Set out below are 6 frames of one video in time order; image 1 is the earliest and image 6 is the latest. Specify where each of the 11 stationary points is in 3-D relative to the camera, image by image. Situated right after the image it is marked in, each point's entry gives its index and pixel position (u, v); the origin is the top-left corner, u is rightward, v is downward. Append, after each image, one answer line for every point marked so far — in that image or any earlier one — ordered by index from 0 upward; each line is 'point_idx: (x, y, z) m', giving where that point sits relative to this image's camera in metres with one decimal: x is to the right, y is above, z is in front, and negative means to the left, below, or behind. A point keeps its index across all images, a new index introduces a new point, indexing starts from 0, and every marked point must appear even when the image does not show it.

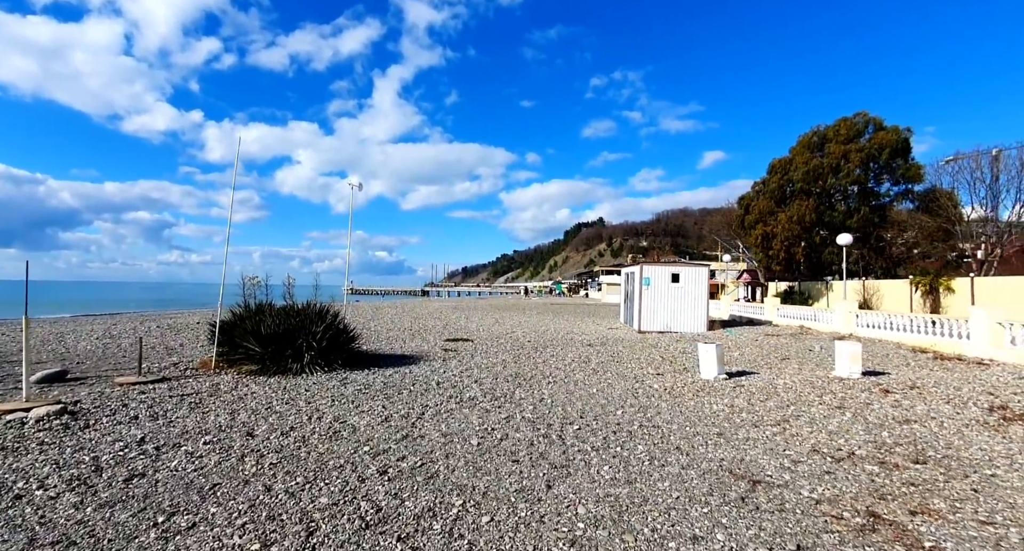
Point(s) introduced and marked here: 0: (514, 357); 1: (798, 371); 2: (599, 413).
0: (+0.1, -1.9, +11.4) m
1: (+5.5, -1.9, +9.5) m
2: (+1.1, -1.8, +6.3) m
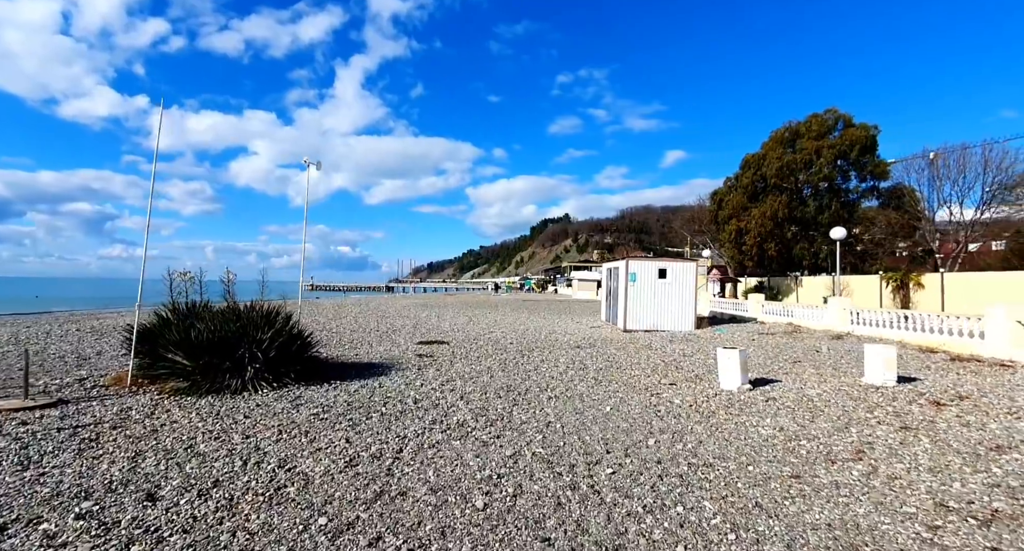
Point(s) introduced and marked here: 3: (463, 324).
0: (-0.2, -1.8, +10.0) m
1: (+5.3, -1.8, +8.5) m
2: (+1.2, -1.7, +5.0) m
3: (-1.9, -2.0, +19.7) m
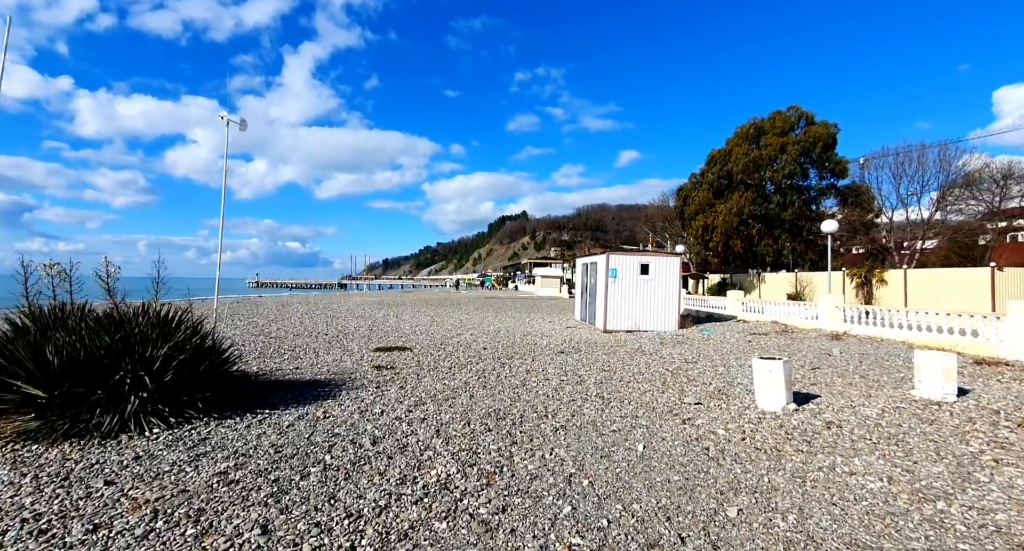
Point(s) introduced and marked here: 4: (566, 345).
0: (-0.5, -1.7, +8.2) m
1: (+5.1, -1.7, +7.2) m
2: (+1.3, -1.6, +3.3) m
3: (-3.1, -1.8, +17.7) m
4: (+1.4, -1.8, +12.6) m
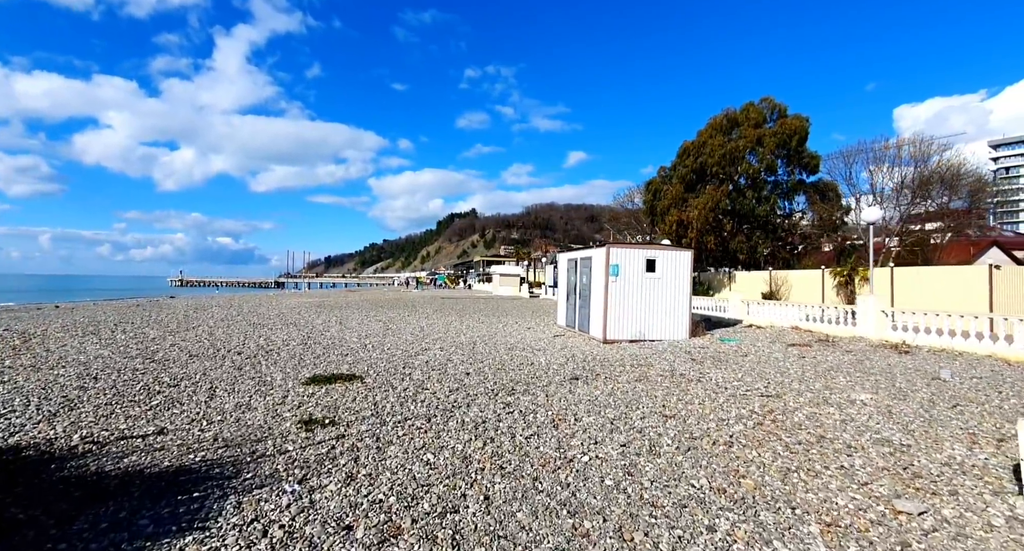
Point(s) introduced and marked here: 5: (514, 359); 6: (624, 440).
0: (-0.3, -1.7, +4.9) m
1: (+5.5, -1.7, +4.5) m
2: (+2.0, -1.6, +0.2) m
3: (-3.8, -1.8, +14.0) m
4: (+1.1, -1.7, +9.4) m
5: (0.0, -1.7, +10.3) m
6: (+1.1, -1.7, +5.0) m
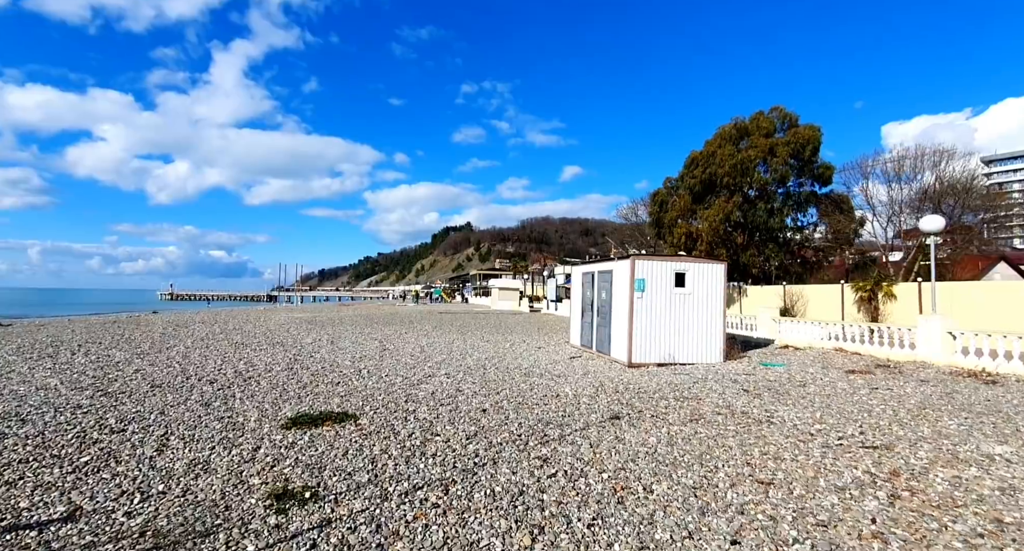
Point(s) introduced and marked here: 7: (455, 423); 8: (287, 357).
0: (+0.2, -1.8, +3.4) m
1: (+5.9, -1.8, +3.0) m
2: (+2.5, -1.6, -1.3) m
3: (-3.5, -2.1, +12.5) m
4: (+1.5, -2.0, +7.9) m
5: (+0.4, -2.0, +8.8) m
6: (+1.5, -1.8, +3.6) m
7: (-0.8, -1.9, +6.5) m
8: (-5.8, -2.1, +12.6) m
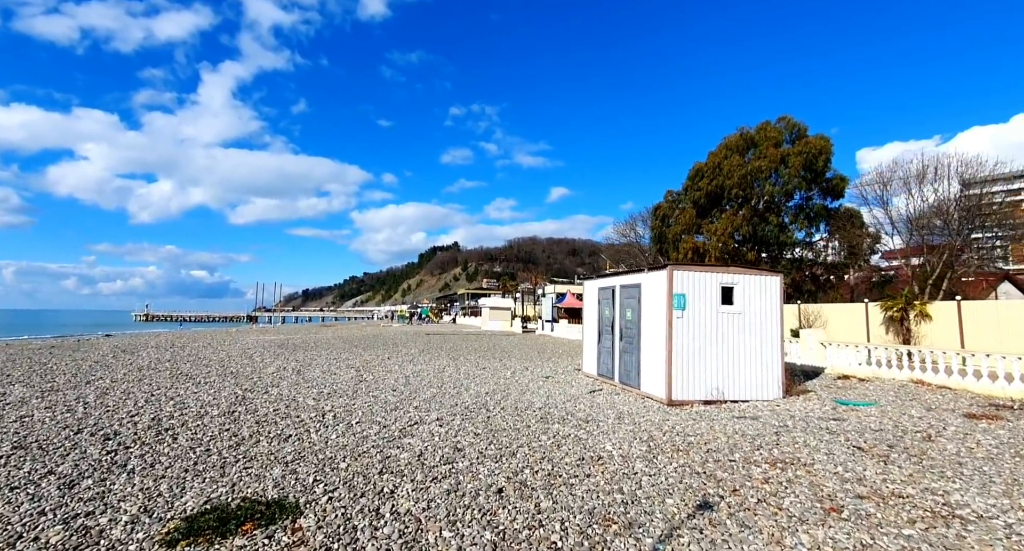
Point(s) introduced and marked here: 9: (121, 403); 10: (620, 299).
0: (+0.5, -1.8, +0.9) m
1: (+6.3, -1.7, +0.7) m
2: (+3.0, -1.4, -3.7) m
3: (-3.4, -2.5, +9.9) m
4: (+1.8, -2.1, +5.5) m
5: (+0.6, -2.2, +6.3) m
6: (+1.9, -1.8, +1.1) m
7: (-0.4, -2.0, +4.0) m
8: (-5.6, -2.4, +10.0) m
9: (-7.2, -2.3, +9.1) m
10: (+2.5, -0.5, +11.3) m
